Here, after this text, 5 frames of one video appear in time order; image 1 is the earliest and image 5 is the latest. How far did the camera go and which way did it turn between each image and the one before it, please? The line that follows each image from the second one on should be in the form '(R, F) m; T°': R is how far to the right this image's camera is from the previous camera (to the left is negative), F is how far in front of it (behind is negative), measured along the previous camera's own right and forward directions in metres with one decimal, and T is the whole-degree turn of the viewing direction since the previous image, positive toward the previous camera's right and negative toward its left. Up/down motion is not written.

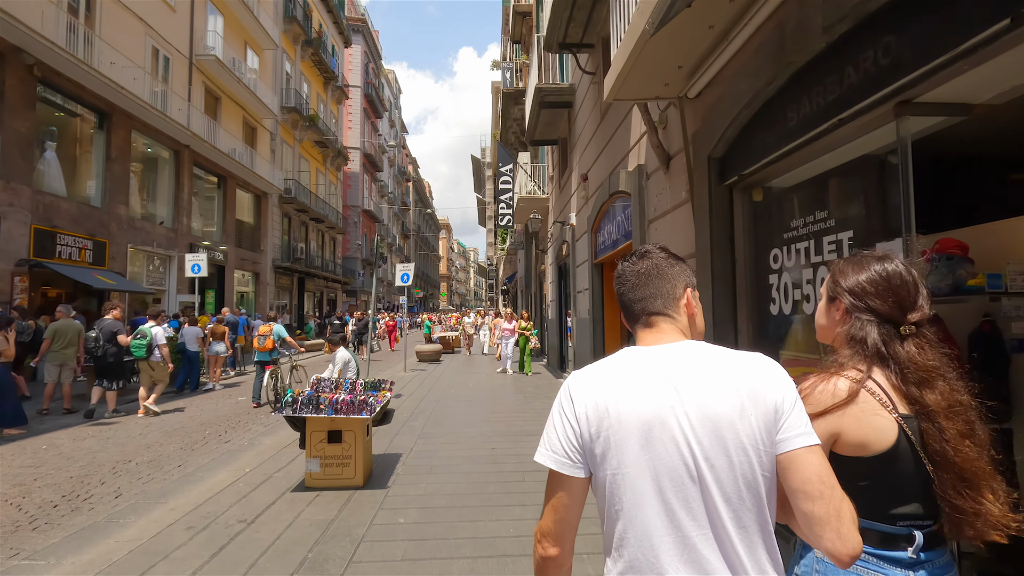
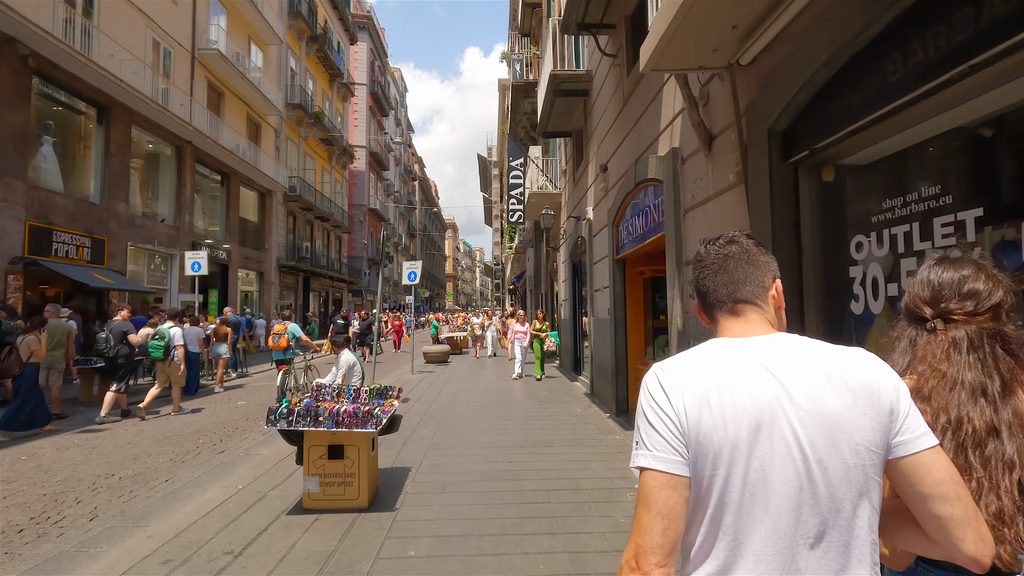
(-0.1, +0.6) m; -1°
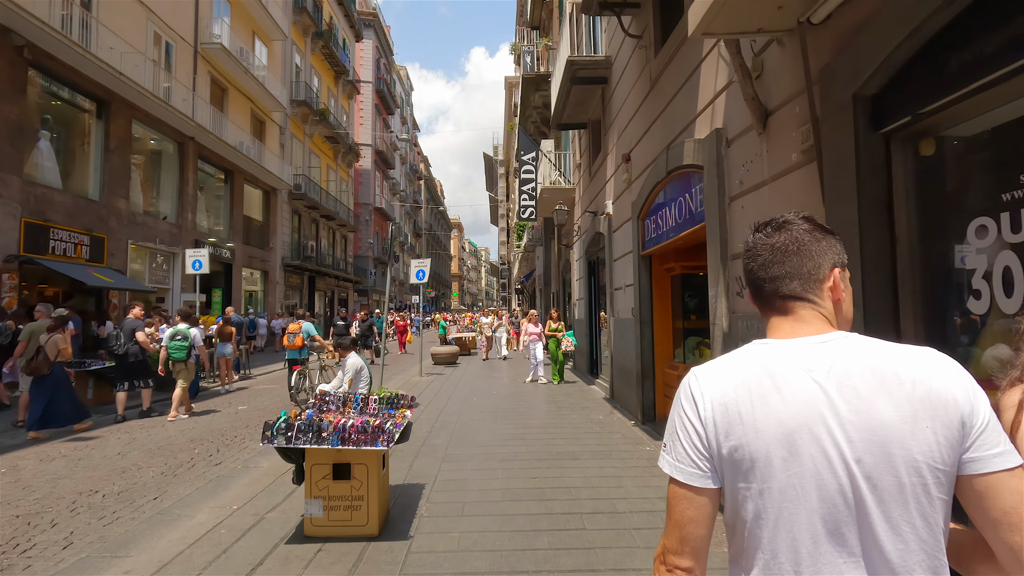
(-0.2, +0.6) m; -1°
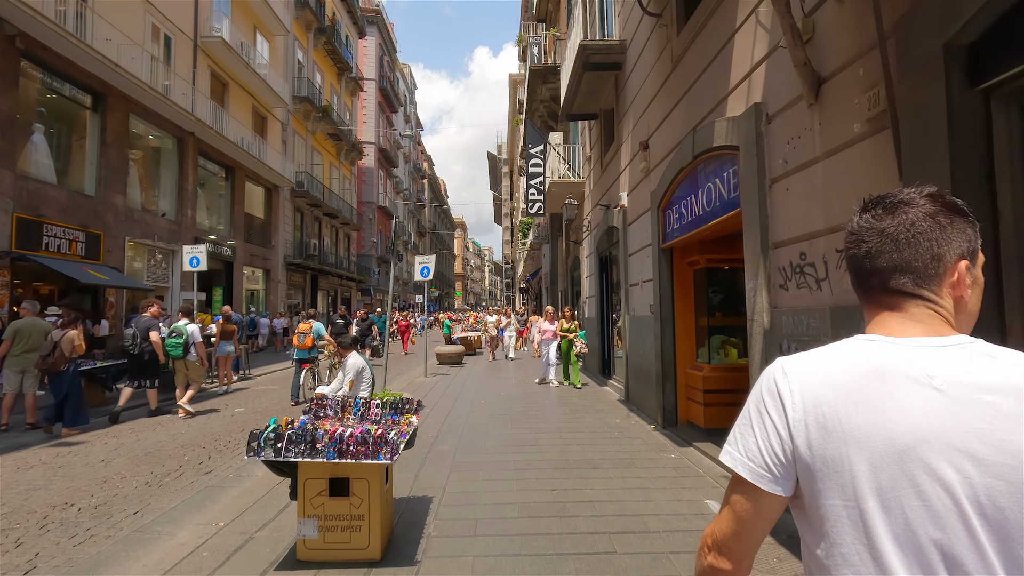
(-0.1, +0.5) m; 0°
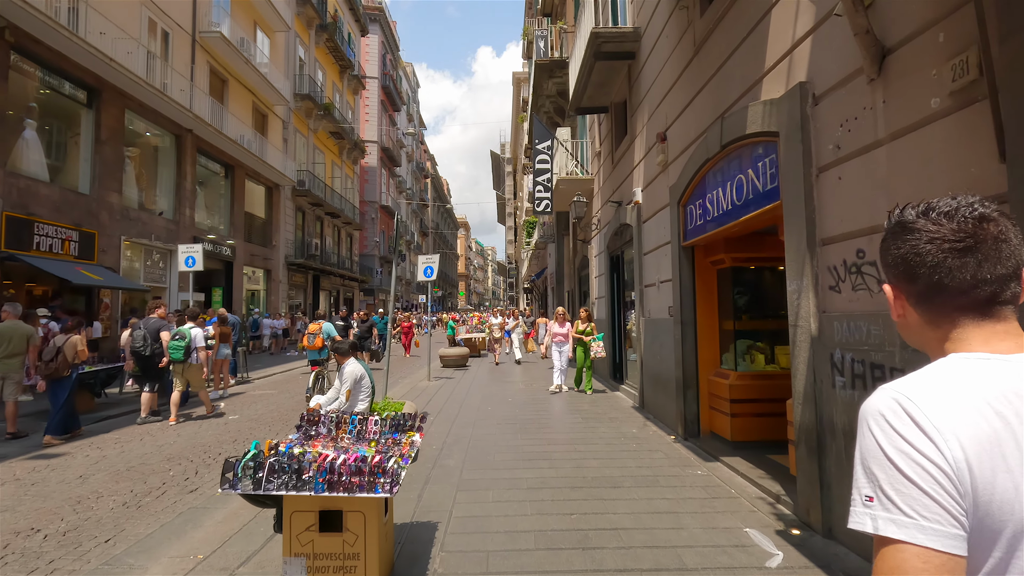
(-0.1, +0.5) m; 0°
